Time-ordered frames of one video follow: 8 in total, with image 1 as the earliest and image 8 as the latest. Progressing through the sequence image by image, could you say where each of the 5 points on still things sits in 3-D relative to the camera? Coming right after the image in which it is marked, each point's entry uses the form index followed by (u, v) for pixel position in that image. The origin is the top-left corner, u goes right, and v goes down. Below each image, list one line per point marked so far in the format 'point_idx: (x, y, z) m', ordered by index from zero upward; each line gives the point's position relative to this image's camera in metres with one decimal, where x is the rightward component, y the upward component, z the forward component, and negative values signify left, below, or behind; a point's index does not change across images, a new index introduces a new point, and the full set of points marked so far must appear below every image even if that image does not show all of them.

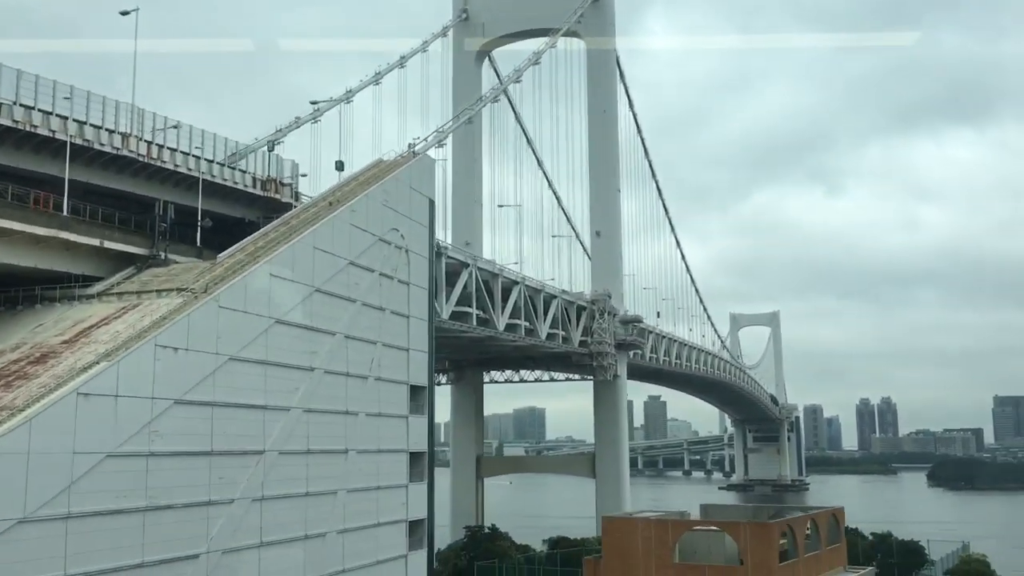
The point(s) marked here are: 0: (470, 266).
0: (-0.6, +0.3, +13.3) m
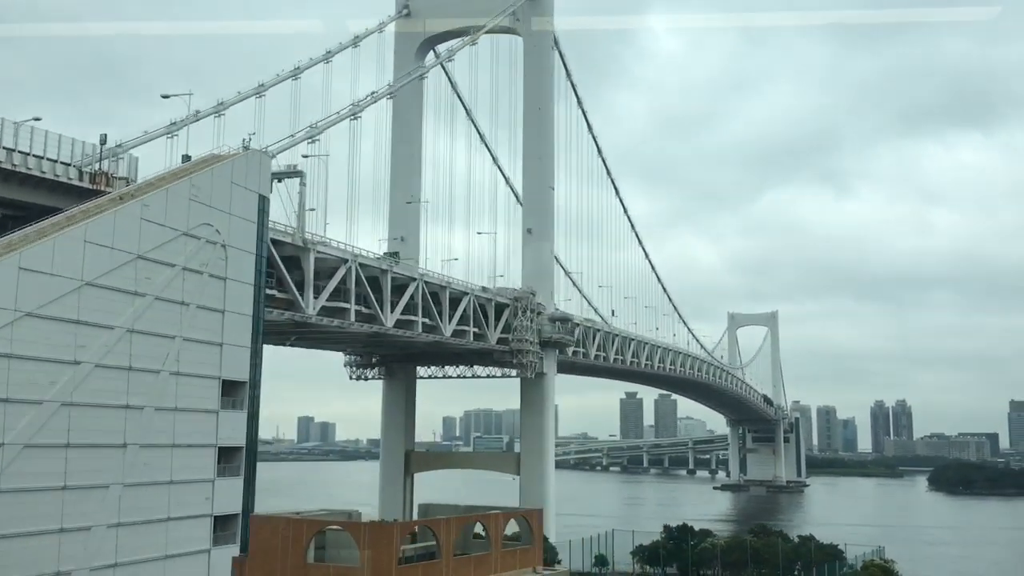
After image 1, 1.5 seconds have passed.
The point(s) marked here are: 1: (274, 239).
0: (-2.3, +0.4, +13.3) m
1: (-2.9, +0.6, +11.9) m
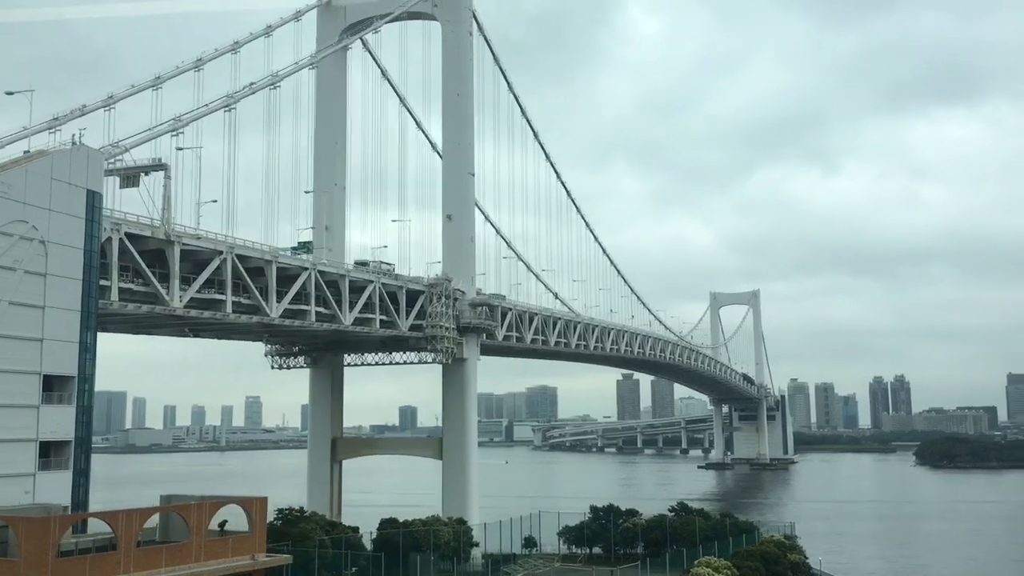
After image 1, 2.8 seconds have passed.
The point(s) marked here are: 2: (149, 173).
0: (-4.0, +0.5, +13.4) m
1: (-4.7, +0.7, +12.0) m
2: (-4.8, +1.5, +12.7) m
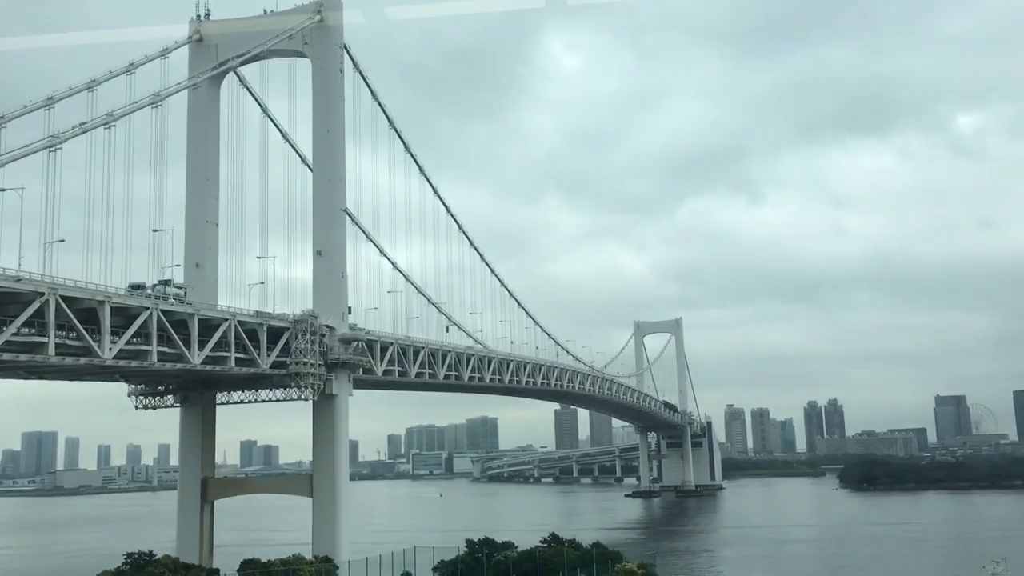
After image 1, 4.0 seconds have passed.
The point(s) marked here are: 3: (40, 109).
0: (-6.4, -0.1, +13.2) m
1: (-7.0, +0.1, +11.8) m
2: (-7.1, +1.0, +12.5) m
3: (-8.7, +3.3, +17.7) m
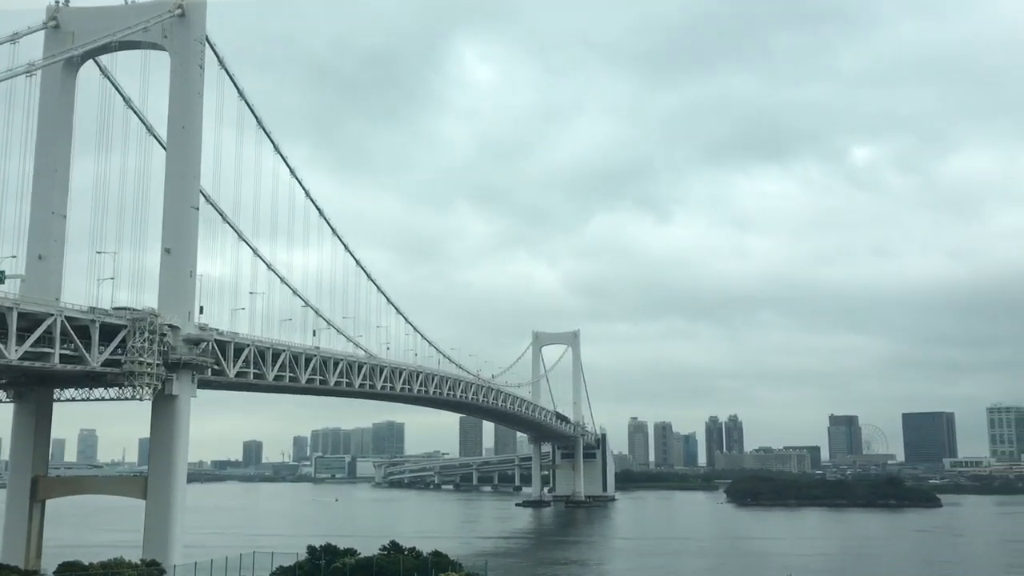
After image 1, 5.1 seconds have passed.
0: (-9.0, +0.1, +12.7) m
1: (-9.5, +0.4, +11.2) m
2: (-9.6, +1.2, +11.9) m
3: (-11.5, +3.6, +17.0) m
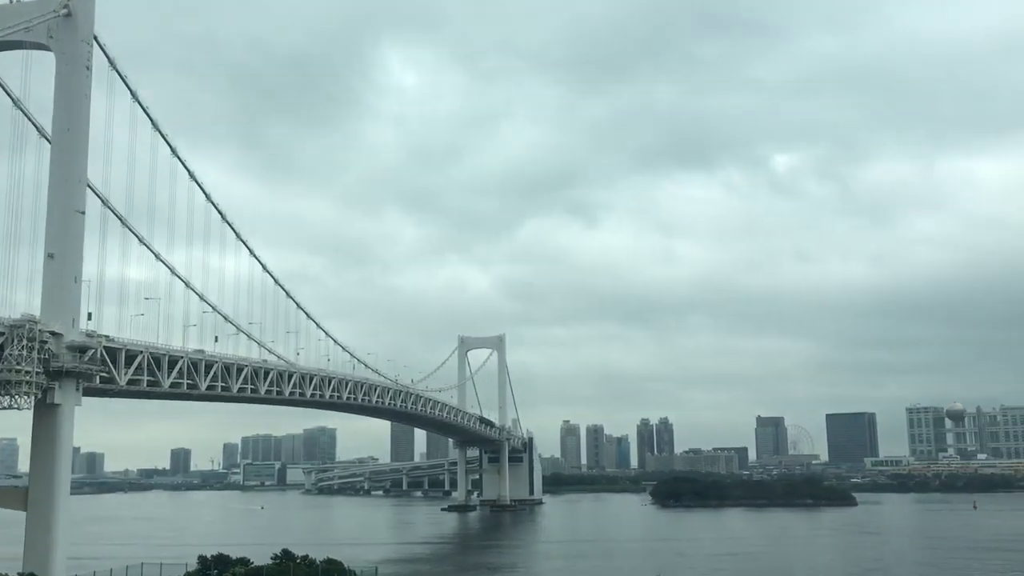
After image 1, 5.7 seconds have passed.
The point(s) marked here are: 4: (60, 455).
0: (-10.7, 0.0, +12.1) m
1: (-11.1, +0.3, +10.6) m
2: (-11.3, +1.1, +11.2) m
3: (-13.5, +3.4, +16.2) m
4: (-9.3, -3.5, +19.7) m
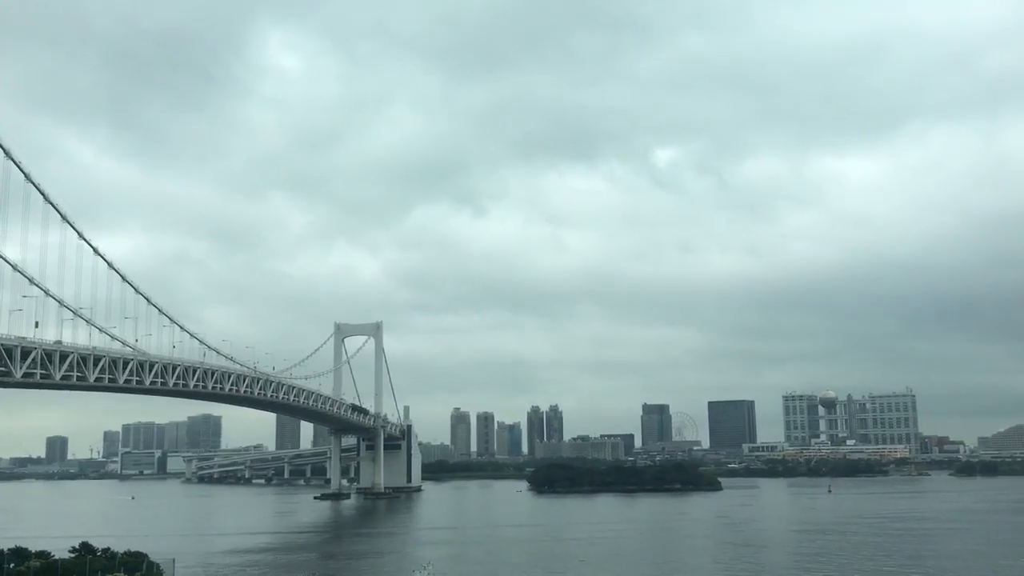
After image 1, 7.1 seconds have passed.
0: (-13.7, +0.3, +10.8) m
1: (-13.9, +0.5, +9.3) m
2: (-14.2, +1.4, +9.9) m
3: (-16.9, +3.8, +14.6) m
4: (-13.2, -3.1, +18.6) m
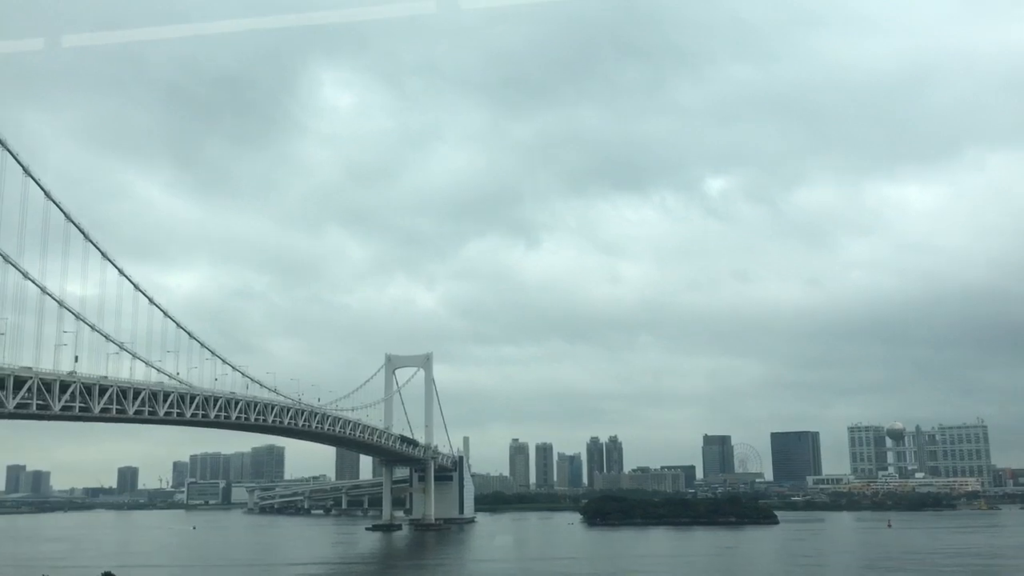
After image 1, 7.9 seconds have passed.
0: (-14.1, -0.3, +11.9) m
1: (-14.4, 0.0, +10.4) m
2: (-14.6, +0.8, +11.1) m
3: (-17.1, +3.1, +16.0) m
4: (-13.0, -3.9, +19.6) m
